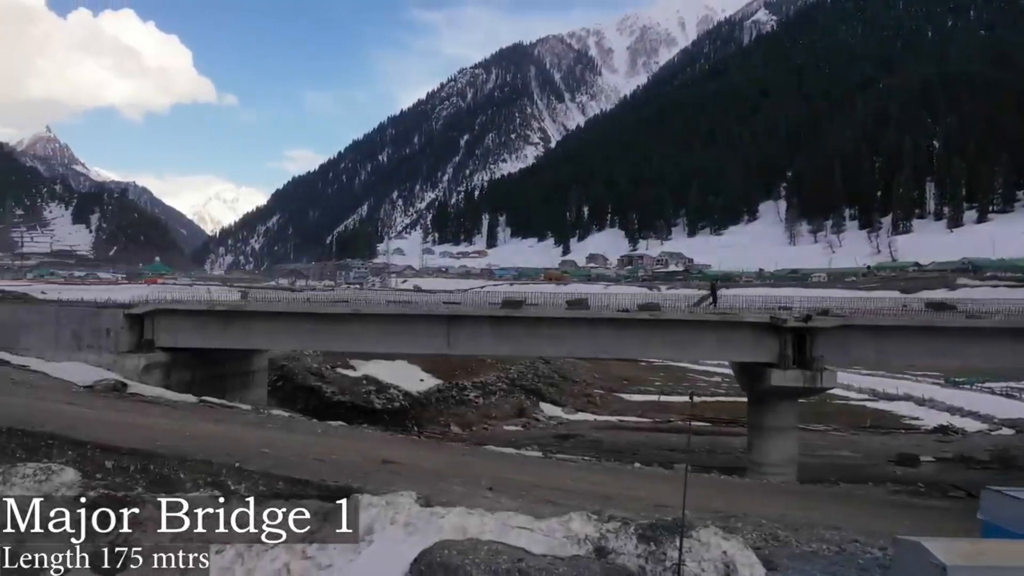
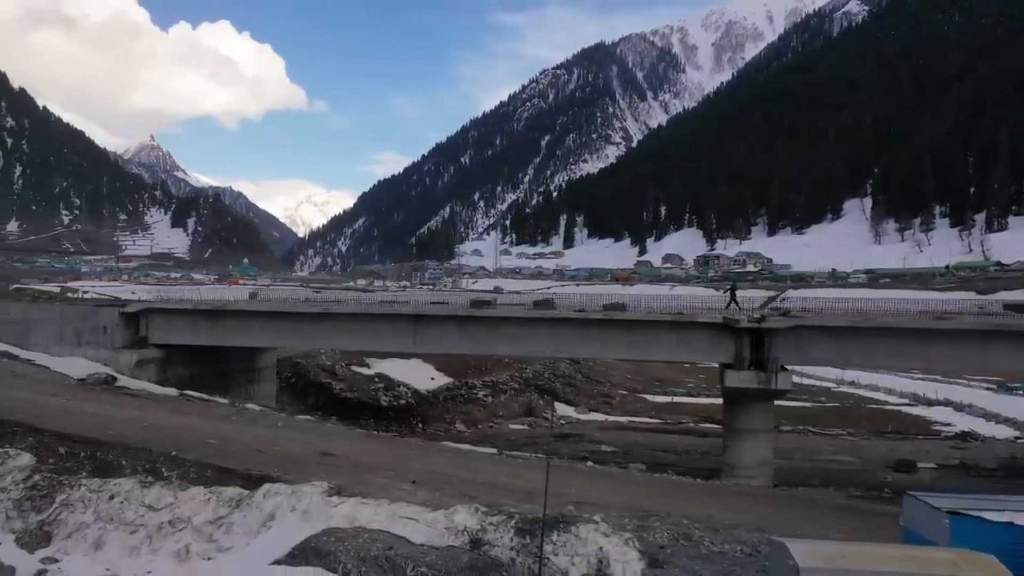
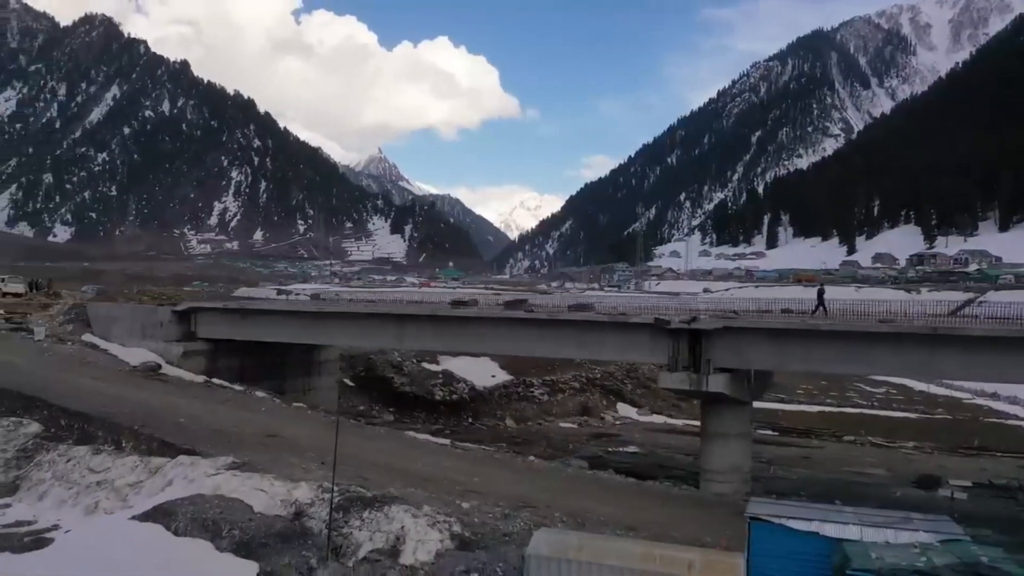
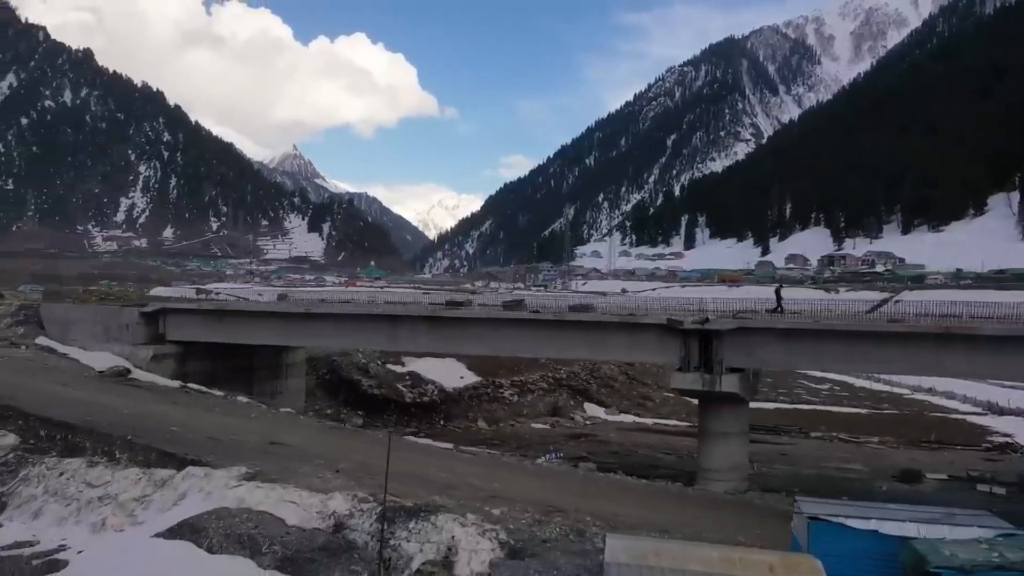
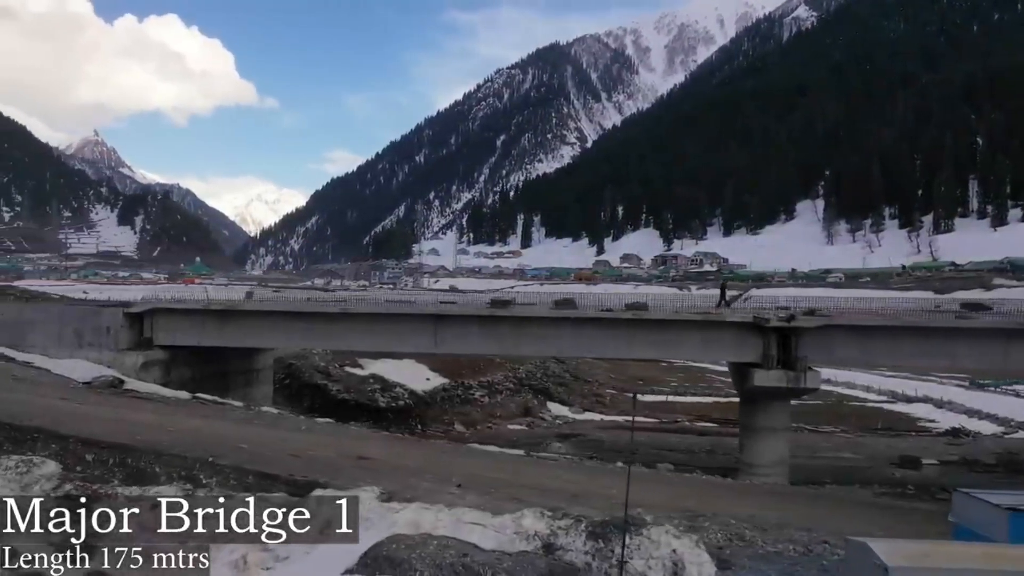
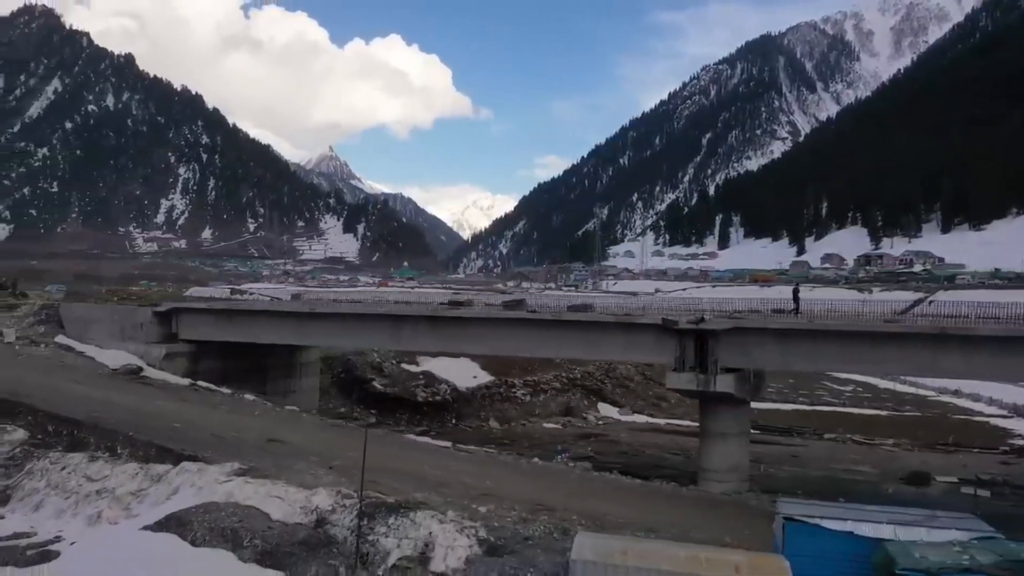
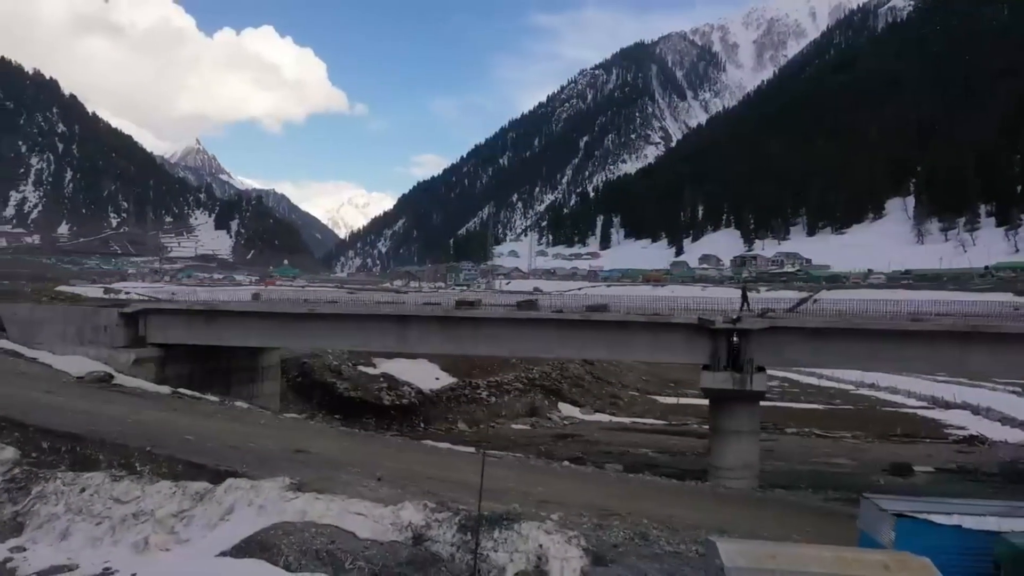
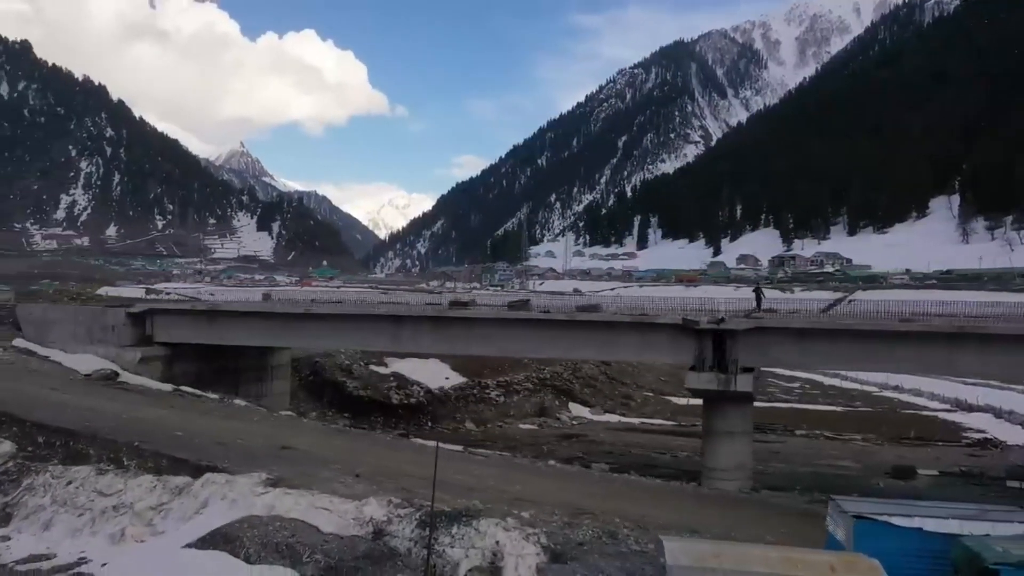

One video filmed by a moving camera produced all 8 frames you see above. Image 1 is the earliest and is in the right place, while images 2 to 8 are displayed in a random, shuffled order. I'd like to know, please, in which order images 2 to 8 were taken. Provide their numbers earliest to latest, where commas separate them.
5, 2, 7, 8, 4, 6, 3
